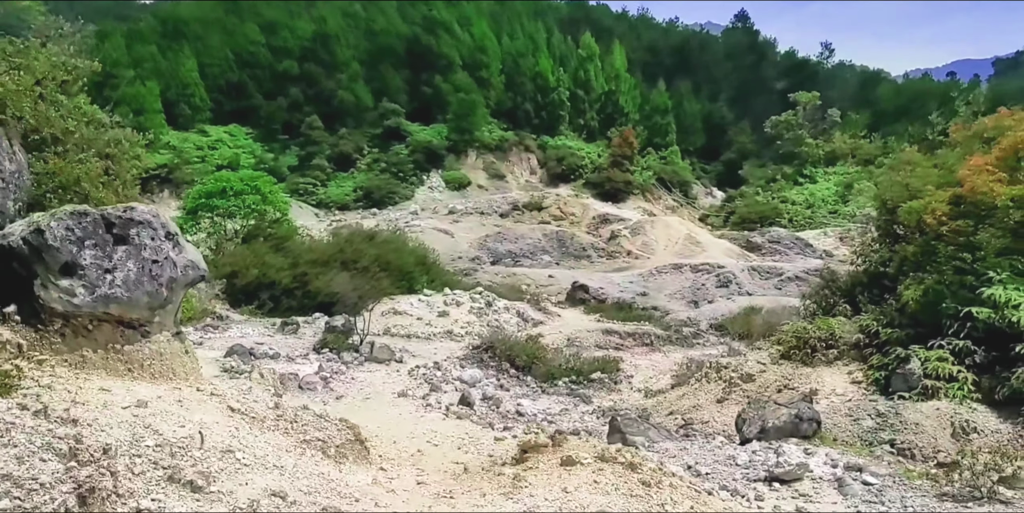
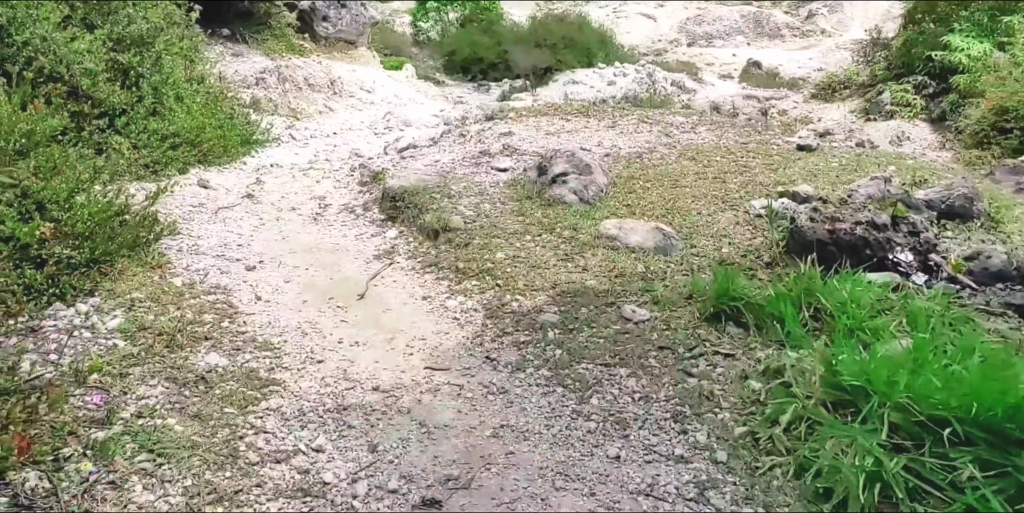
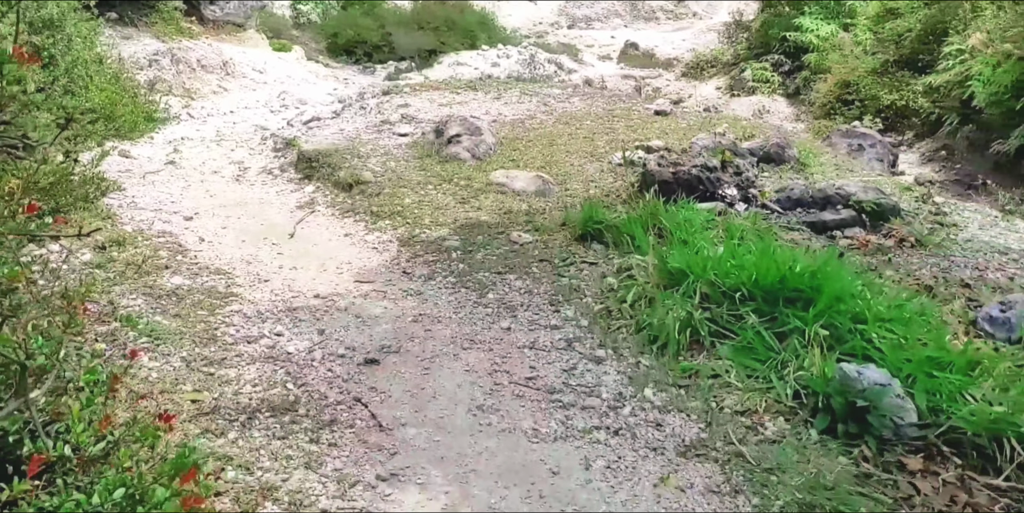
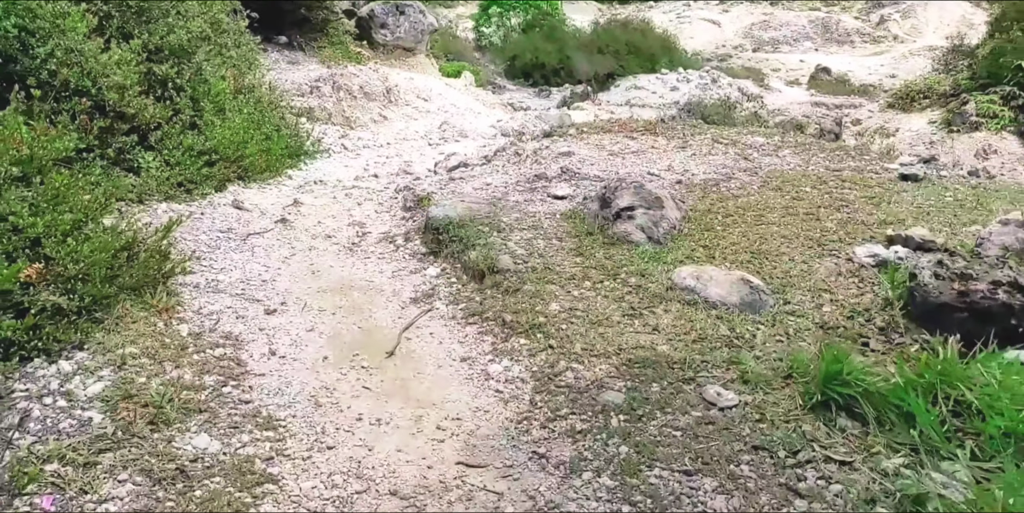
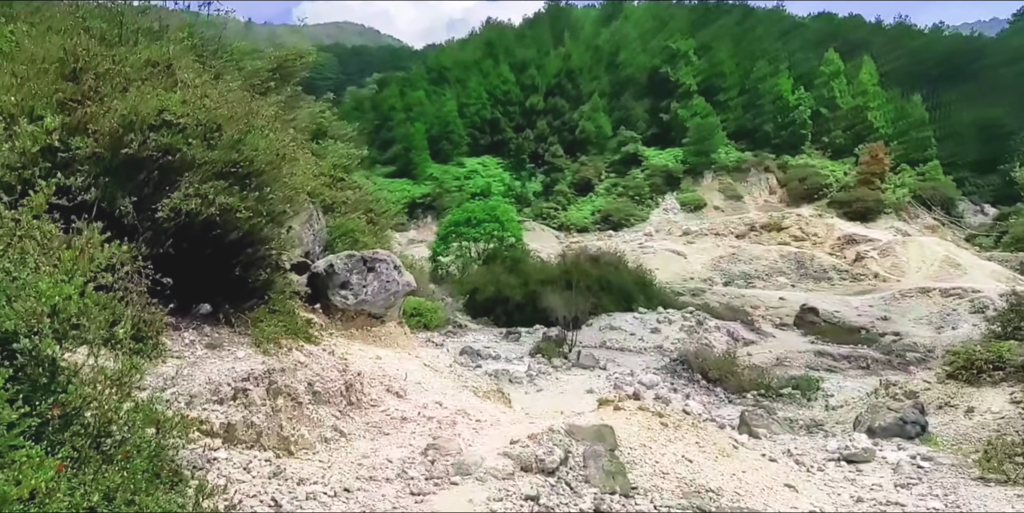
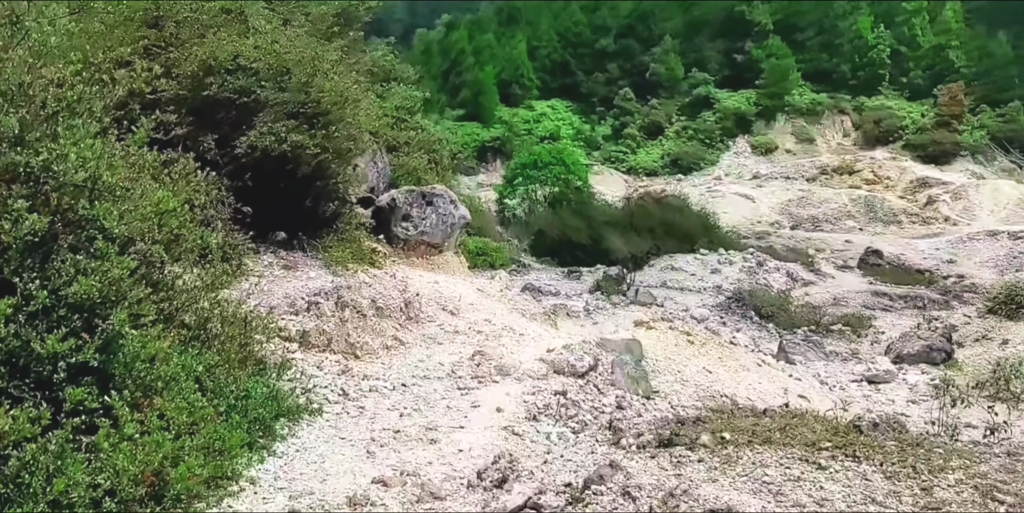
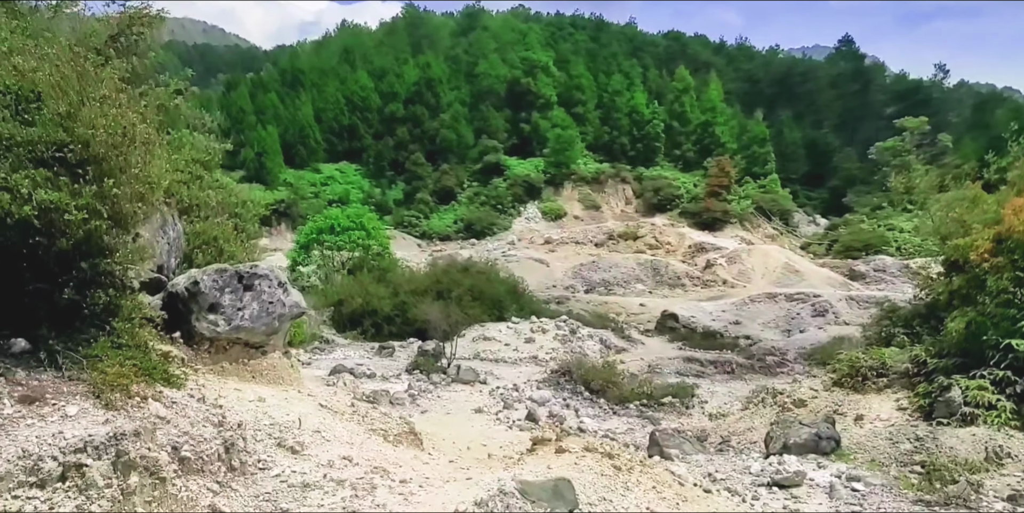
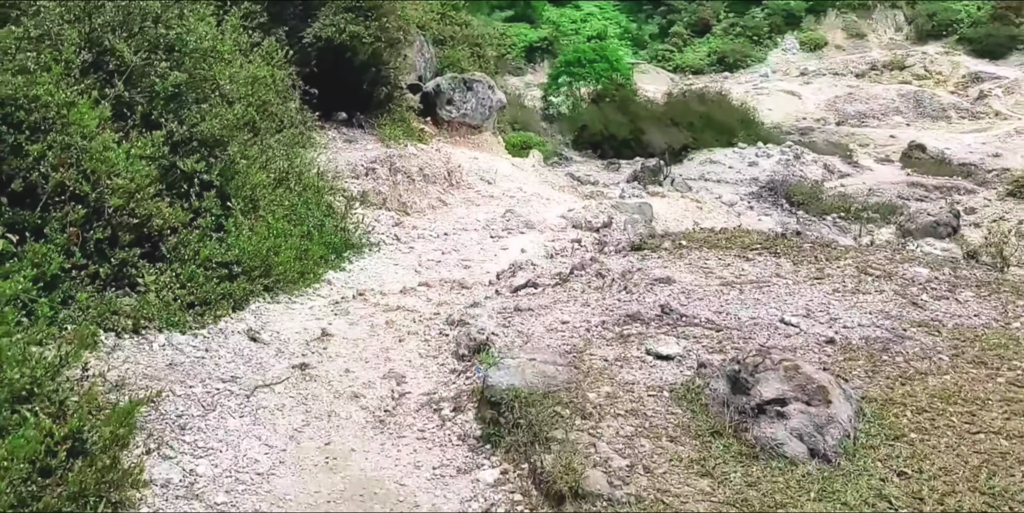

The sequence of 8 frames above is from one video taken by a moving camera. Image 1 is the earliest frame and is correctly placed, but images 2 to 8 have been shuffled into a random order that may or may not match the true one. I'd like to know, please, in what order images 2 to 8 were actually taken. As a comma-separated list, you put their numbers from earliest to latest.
7, 5, 6, 8, 4, 2, 3
